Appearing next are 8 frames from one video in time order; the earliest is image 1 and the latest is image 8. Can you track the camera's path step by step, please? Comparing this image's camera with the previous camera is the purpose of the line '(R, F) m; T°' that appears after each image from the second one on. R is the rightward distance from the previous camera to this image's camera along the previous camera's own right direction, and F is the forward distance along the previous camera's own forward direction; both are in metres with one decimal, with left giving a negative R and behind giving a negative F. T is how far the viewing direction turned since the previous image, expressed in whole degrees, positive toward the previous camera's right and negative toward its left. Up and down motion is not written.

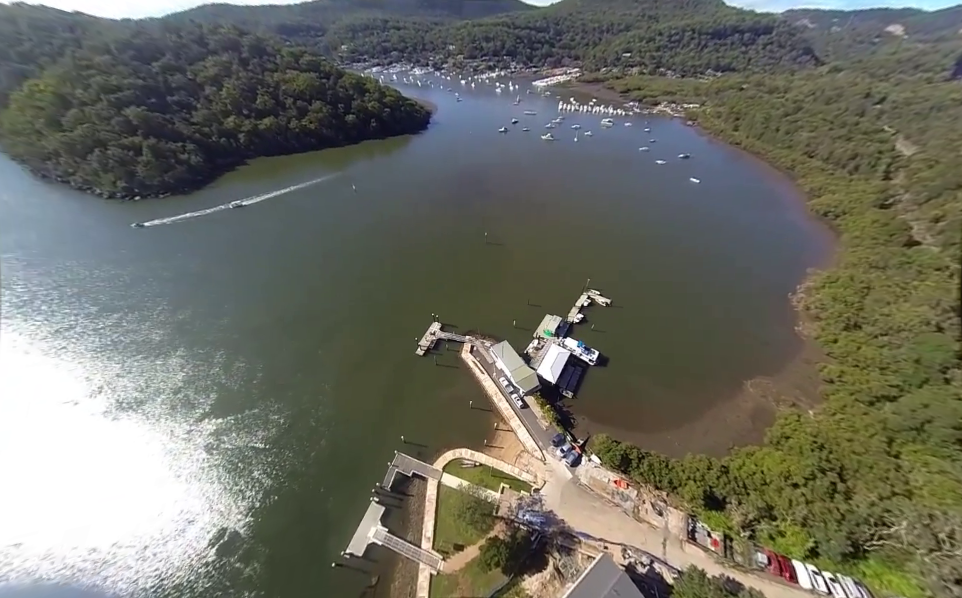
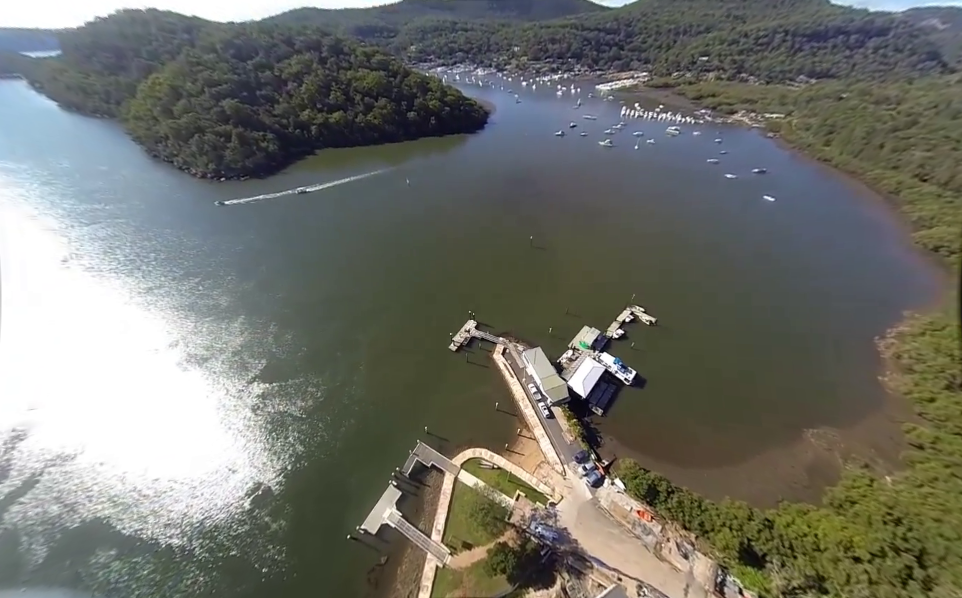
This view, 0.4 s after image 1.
(+0.8, +0.1) m; -8°
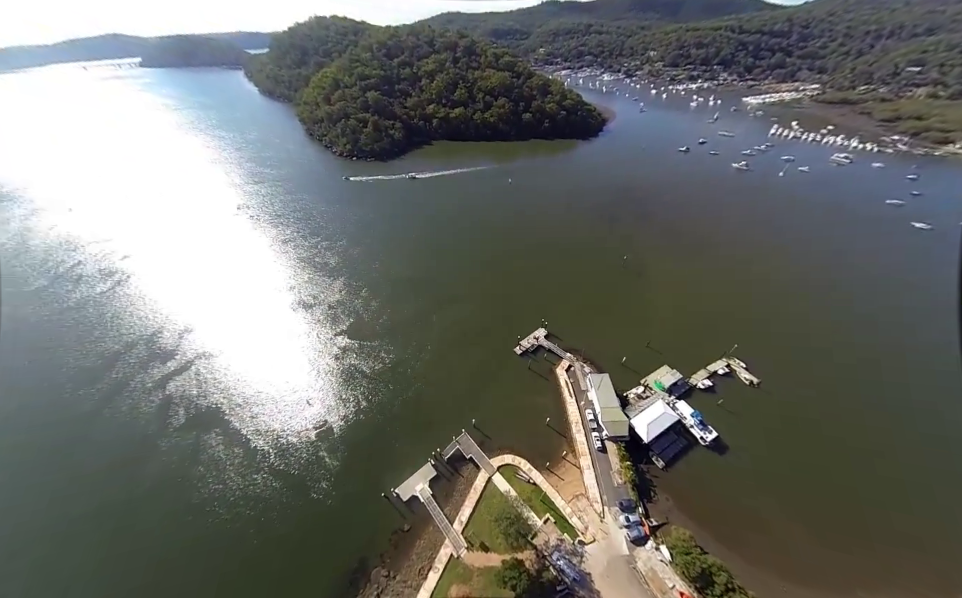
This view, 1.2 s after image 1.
(+1.4, +0.3) m; -16°
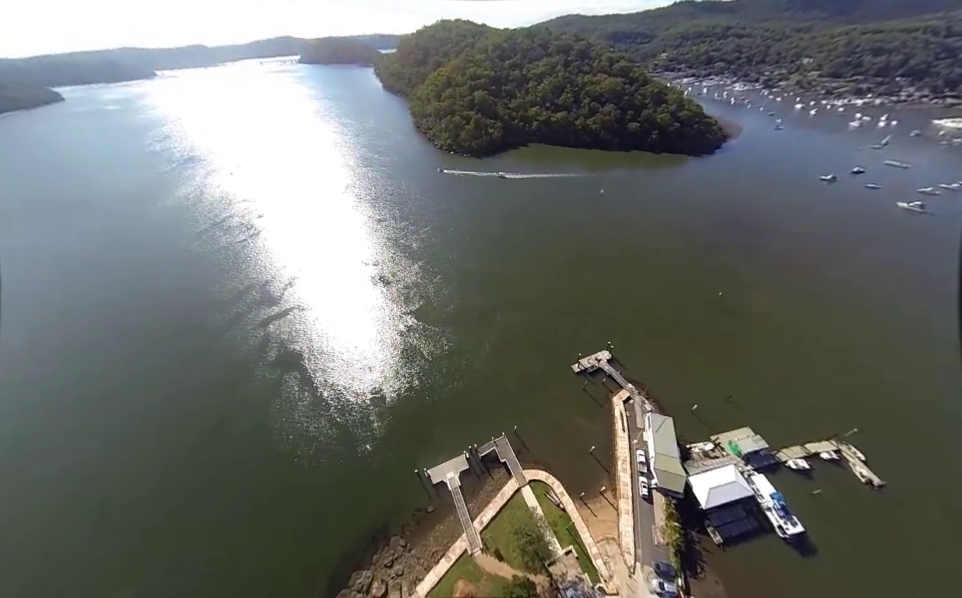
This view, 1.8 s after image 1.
(+1.2, +0.2) m; -14°
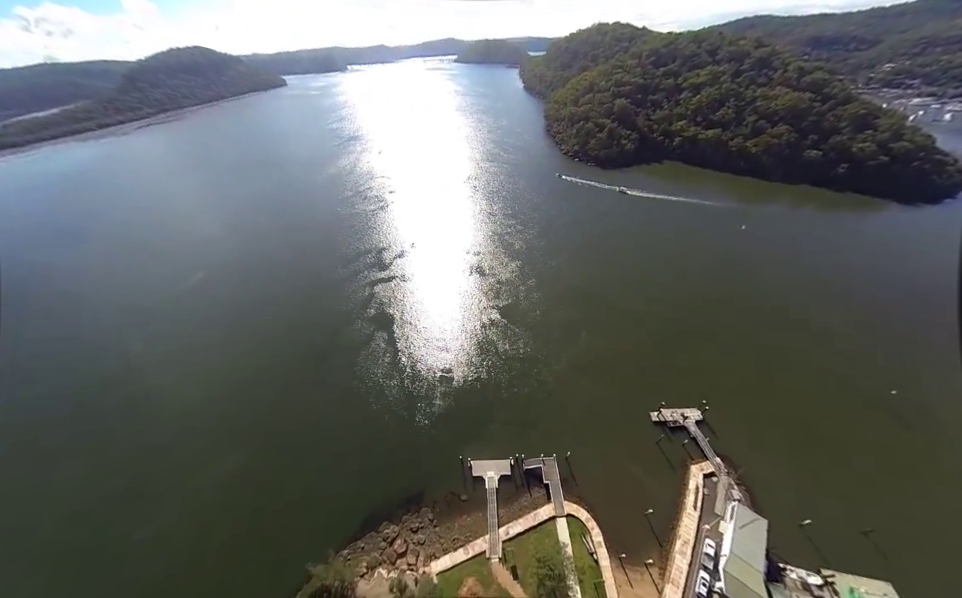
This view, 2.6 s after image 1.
(+1.6, +0.3) m; -18°
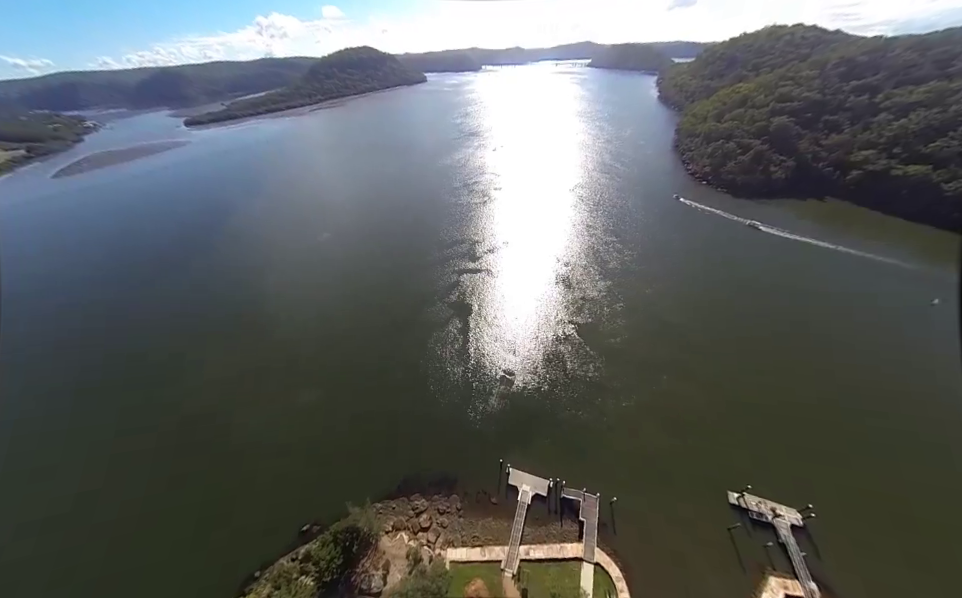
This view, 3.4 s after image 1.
(+1.4, +0.3) m; -16°
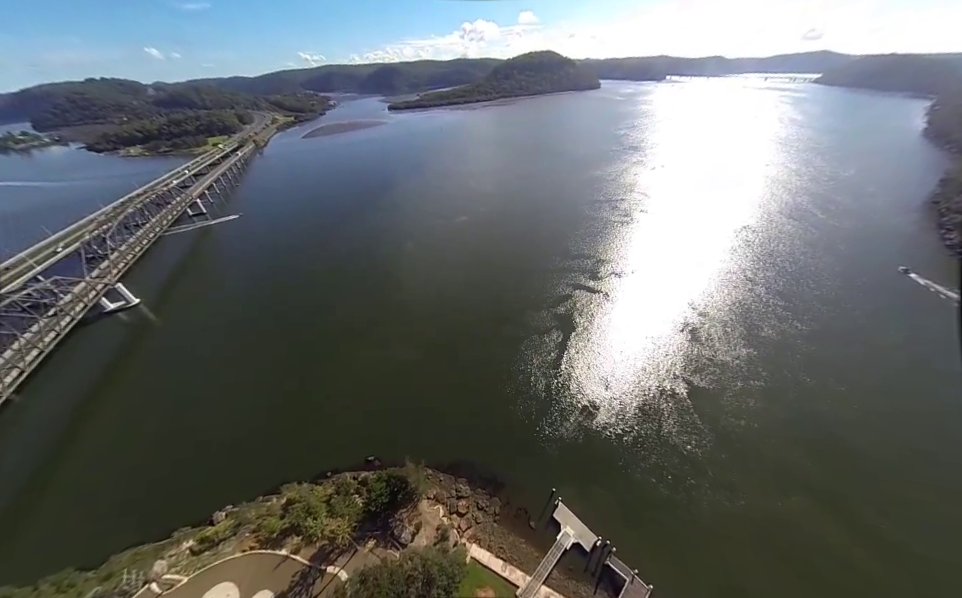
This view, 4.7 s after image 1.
(+1.7, +0.5) m; -22°
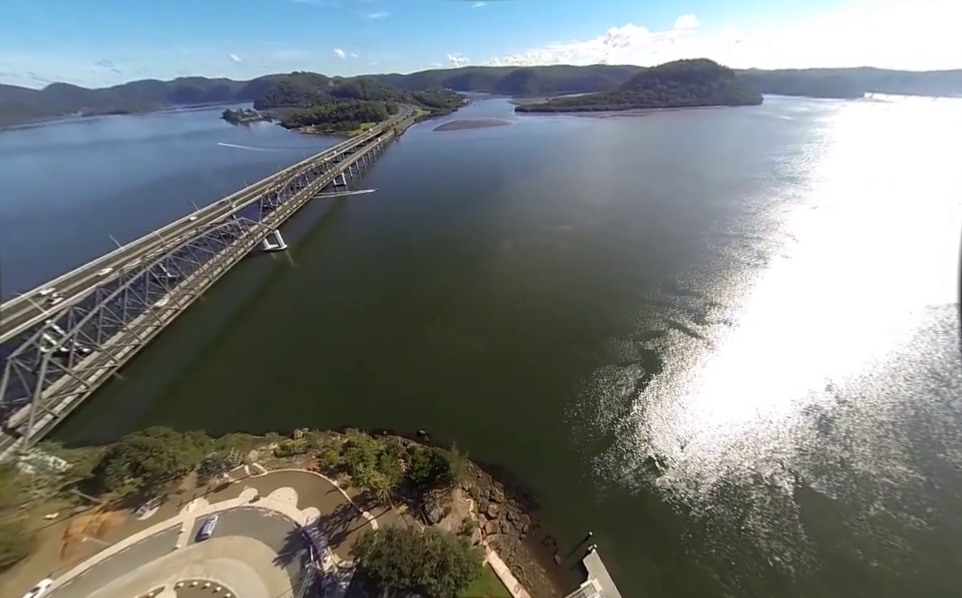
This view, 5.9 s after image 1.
(+1.4, +0.3) m; -17°
